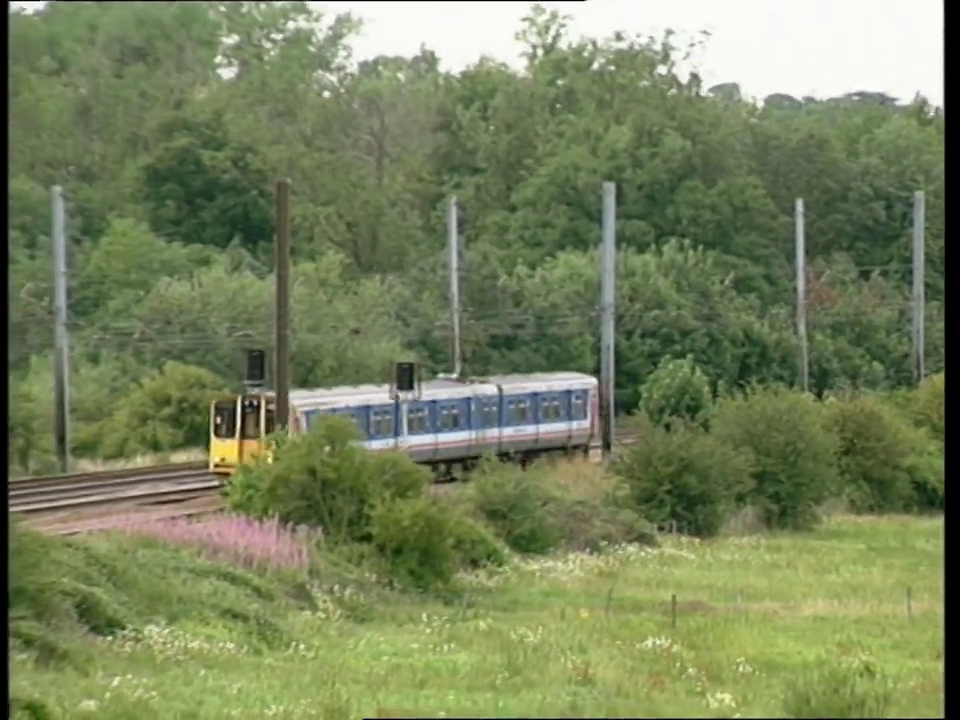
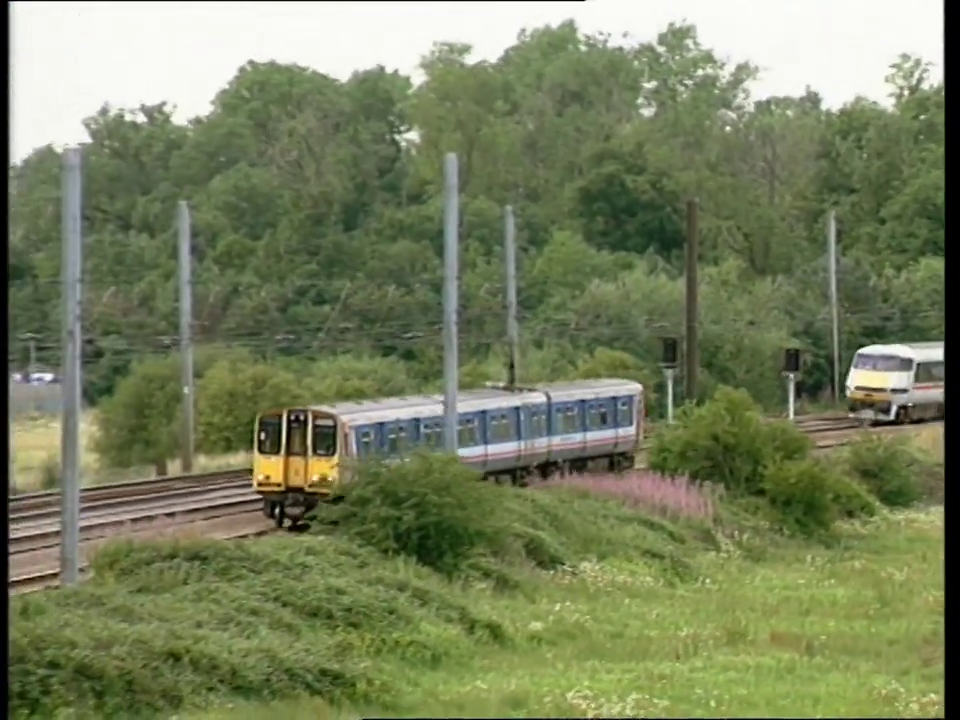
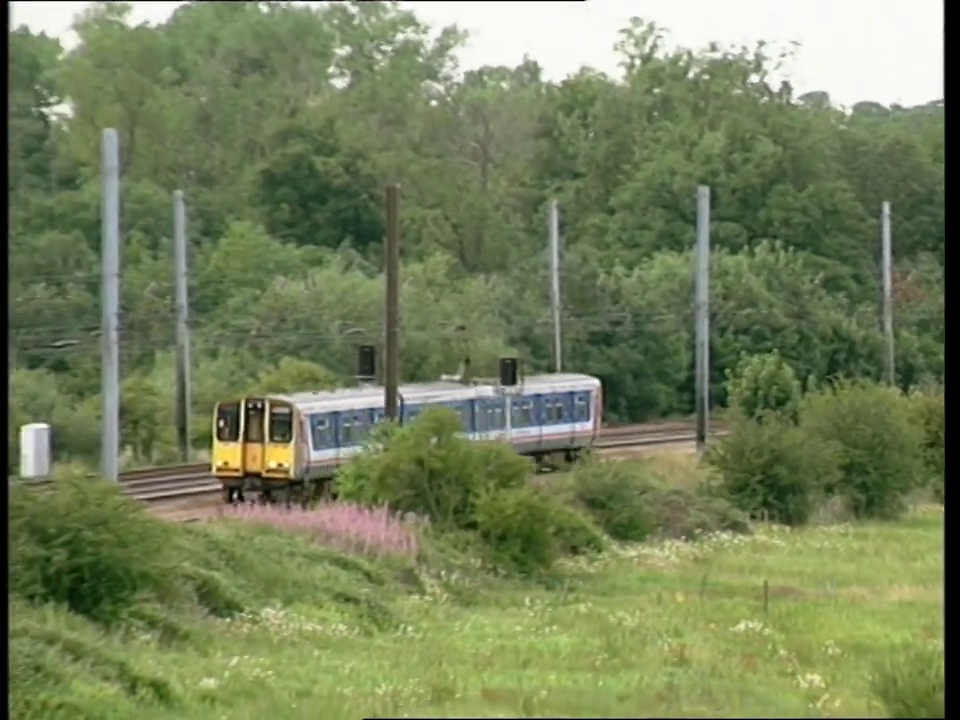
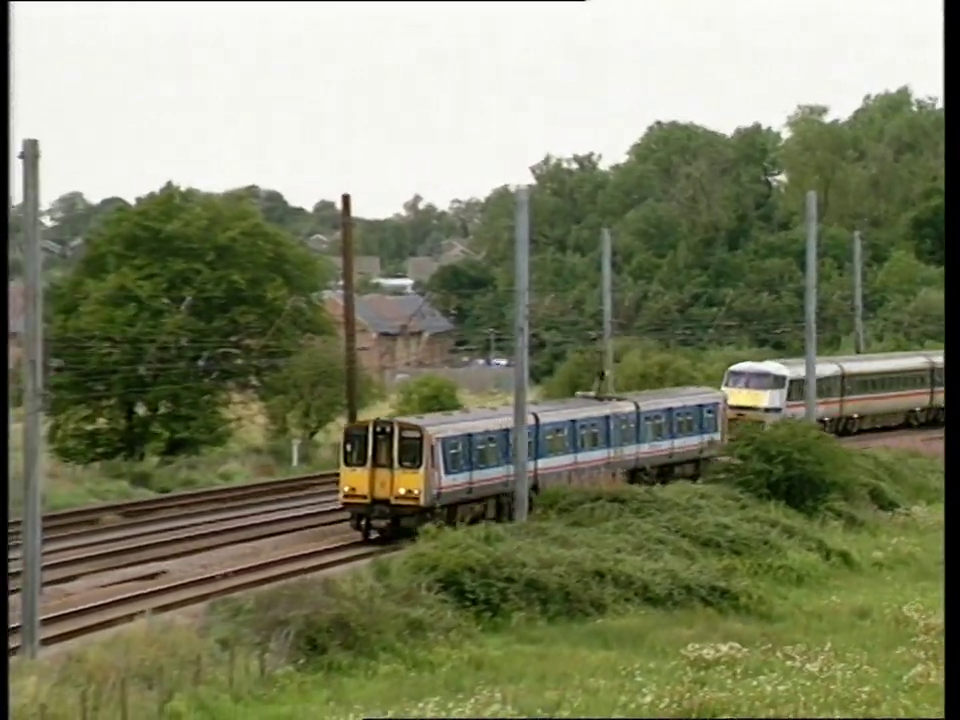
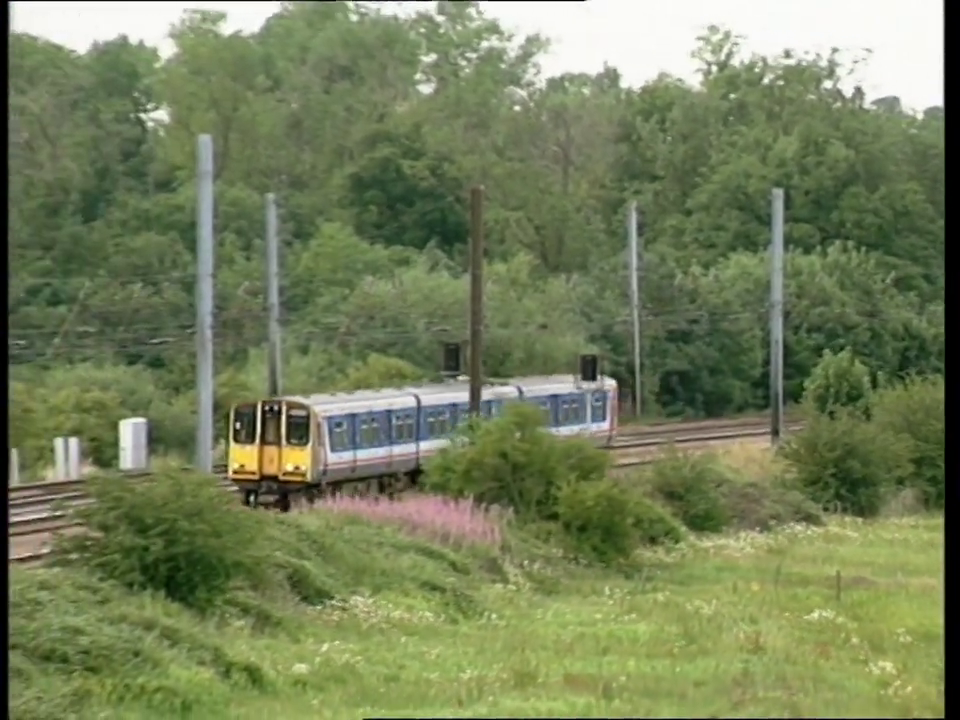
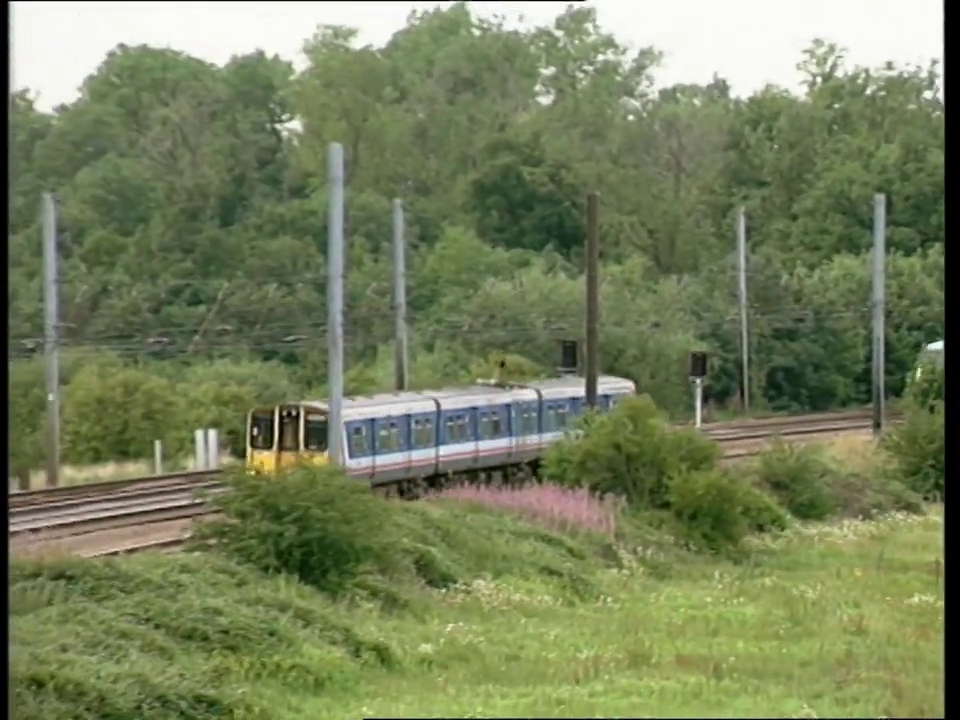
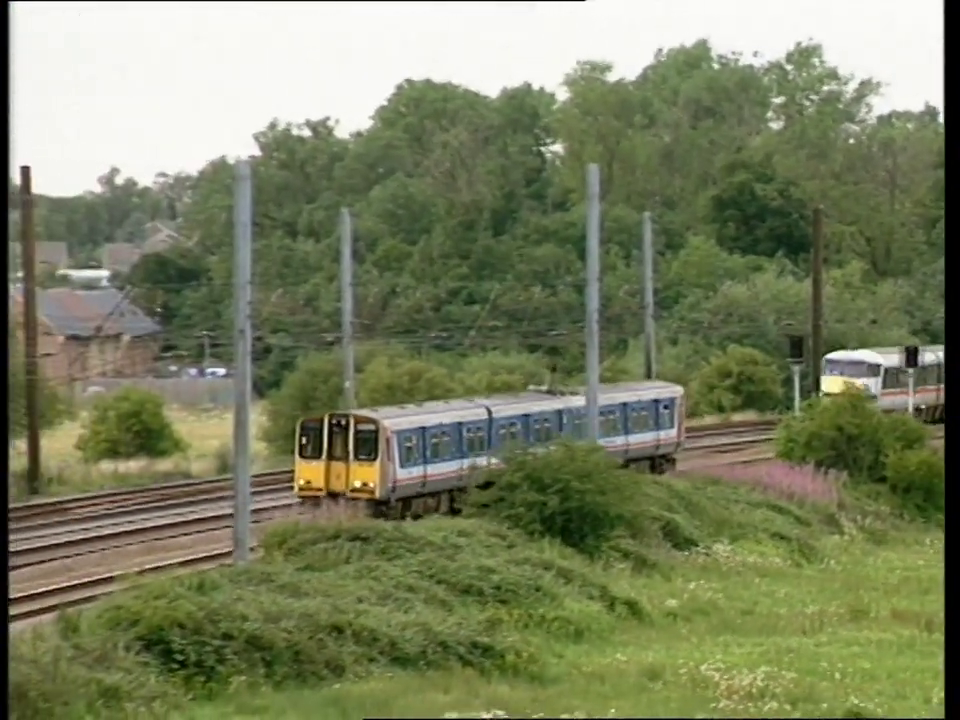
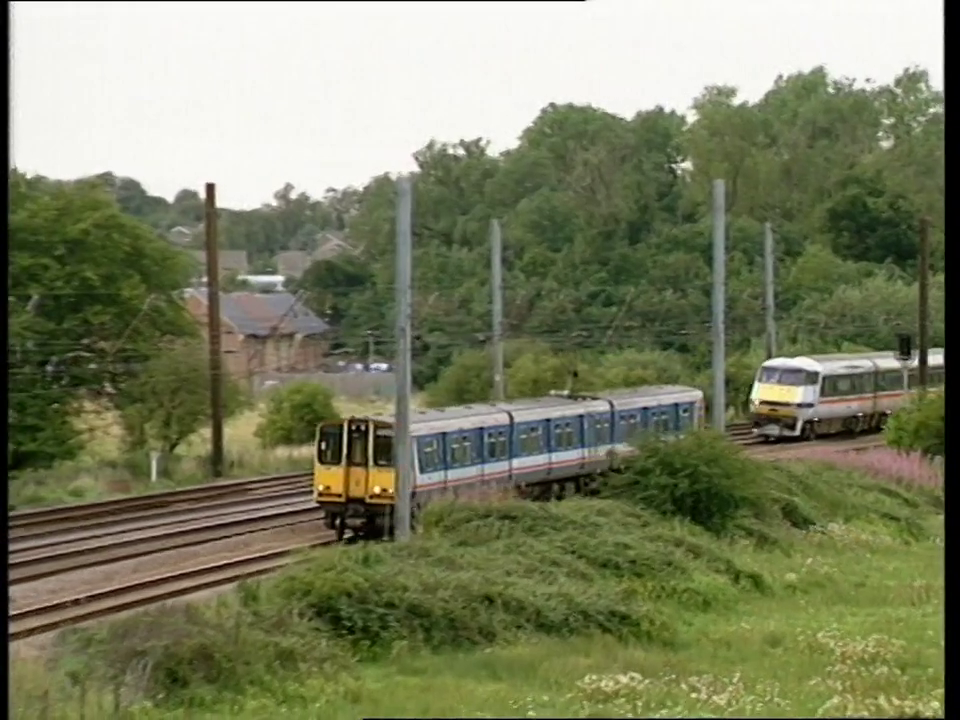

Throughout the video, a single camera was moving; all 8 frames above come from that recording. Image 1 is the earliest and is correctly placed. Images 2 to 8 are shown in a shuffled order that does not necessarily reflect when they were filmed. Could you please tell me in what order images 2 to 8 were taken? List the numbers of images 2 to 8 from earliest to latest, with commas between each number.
3, 5, 6, 2, 7, 8, 4
